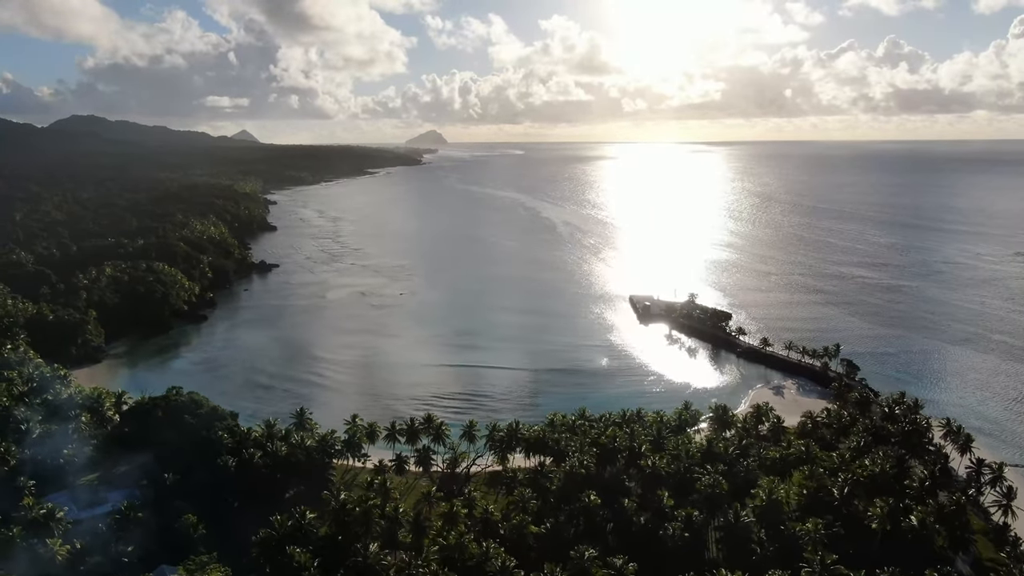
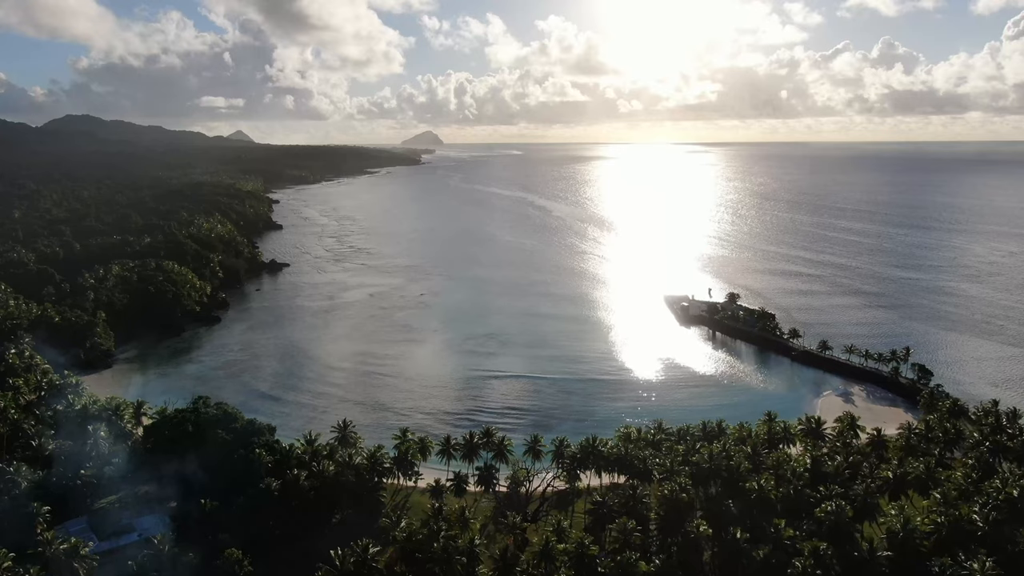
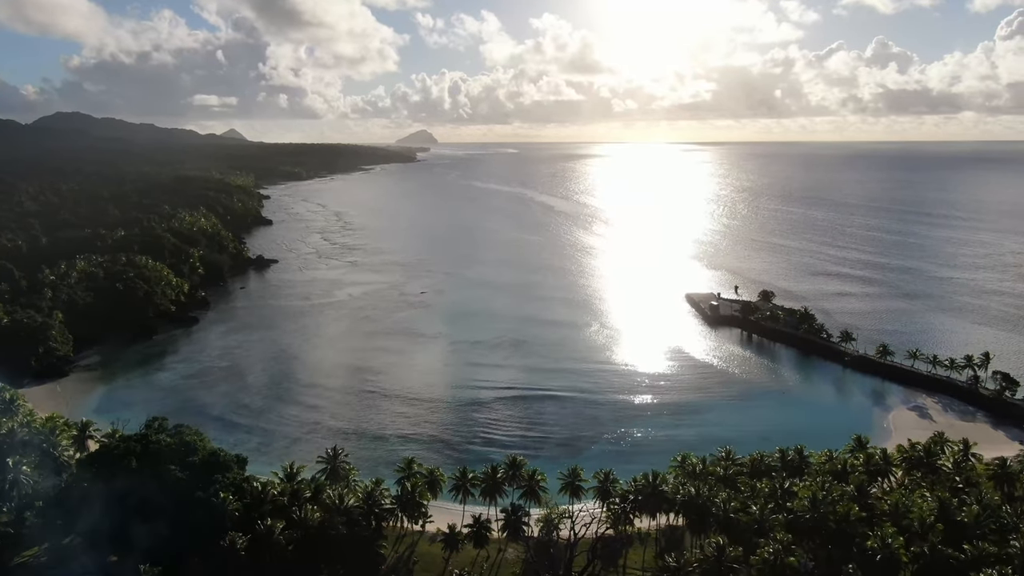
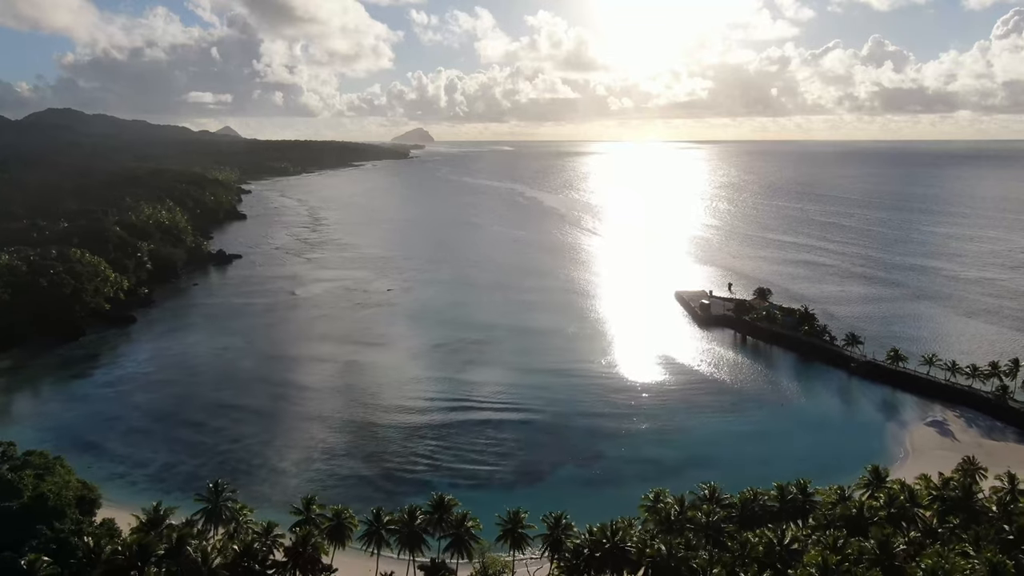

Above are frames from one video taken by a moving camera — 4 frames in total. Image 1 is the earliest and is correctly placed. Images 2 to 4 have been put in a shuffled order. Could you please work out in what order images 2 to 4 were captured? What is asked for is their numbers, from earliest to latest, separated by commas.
2, 3, 4
